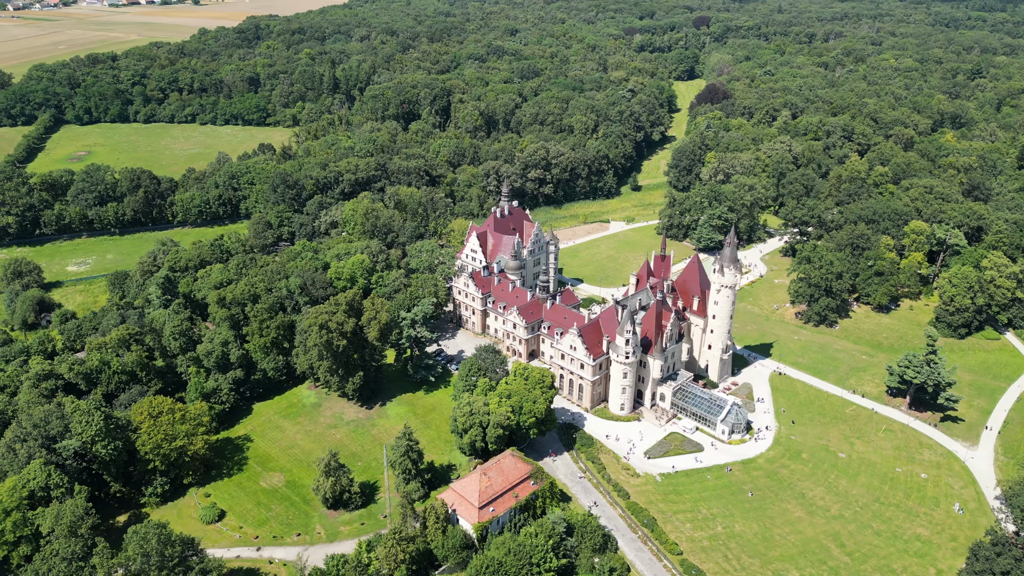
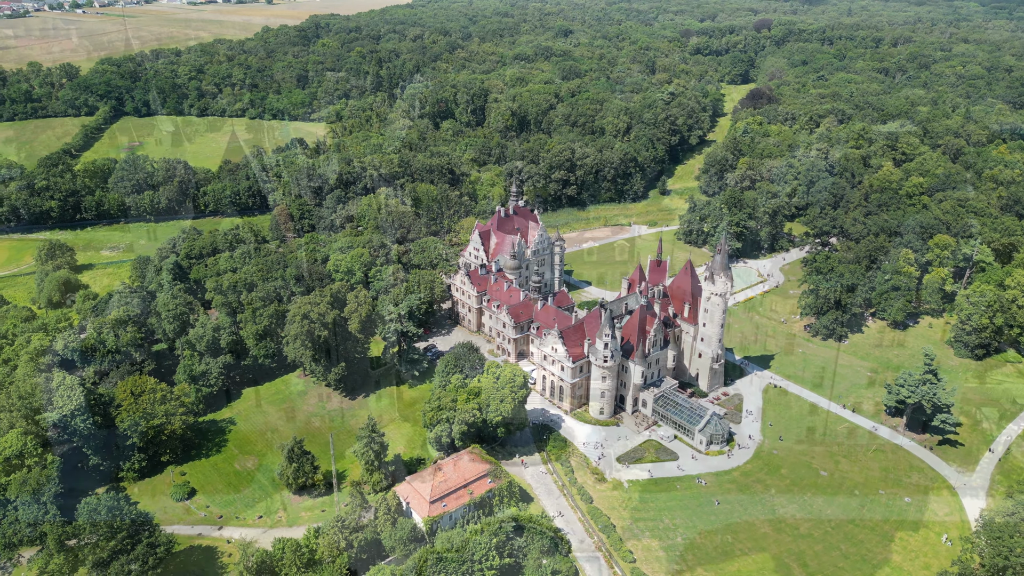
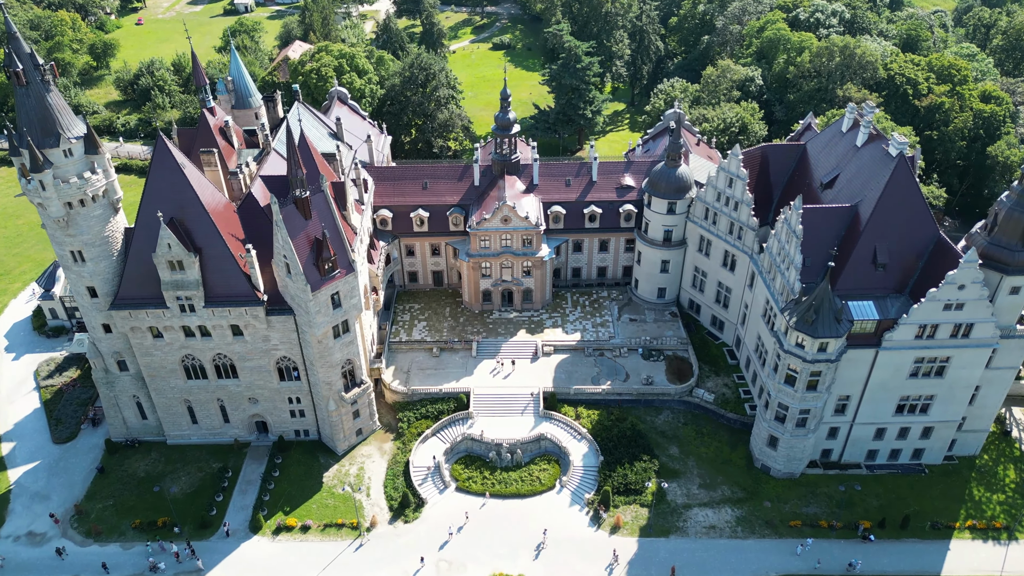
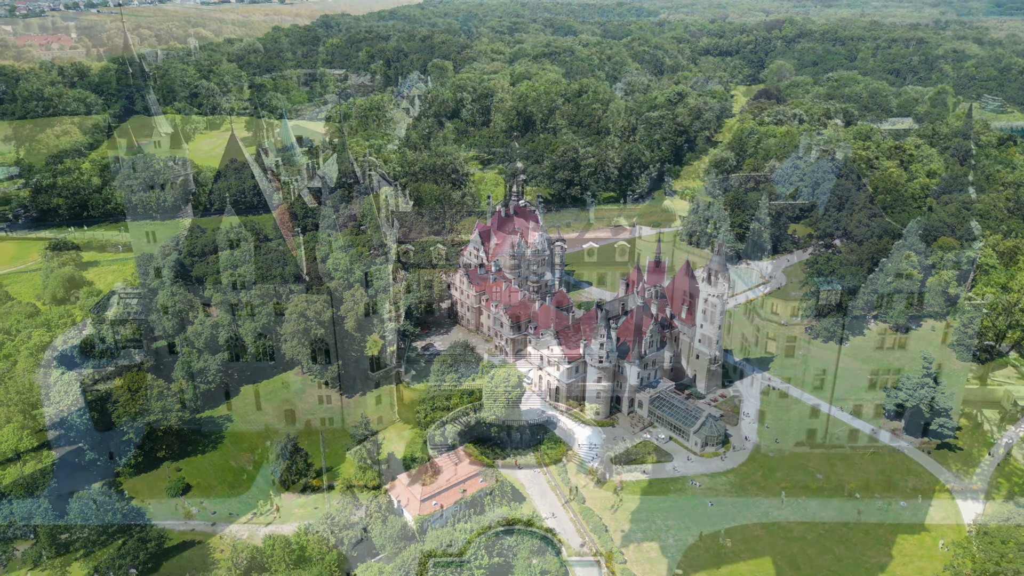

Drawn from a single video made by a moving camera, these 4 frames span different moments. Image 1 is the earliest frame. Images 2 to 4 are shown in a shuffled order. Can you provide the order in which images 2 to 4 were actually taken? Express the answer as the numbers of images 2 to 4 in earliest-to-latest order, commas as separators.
2, 4, 3
